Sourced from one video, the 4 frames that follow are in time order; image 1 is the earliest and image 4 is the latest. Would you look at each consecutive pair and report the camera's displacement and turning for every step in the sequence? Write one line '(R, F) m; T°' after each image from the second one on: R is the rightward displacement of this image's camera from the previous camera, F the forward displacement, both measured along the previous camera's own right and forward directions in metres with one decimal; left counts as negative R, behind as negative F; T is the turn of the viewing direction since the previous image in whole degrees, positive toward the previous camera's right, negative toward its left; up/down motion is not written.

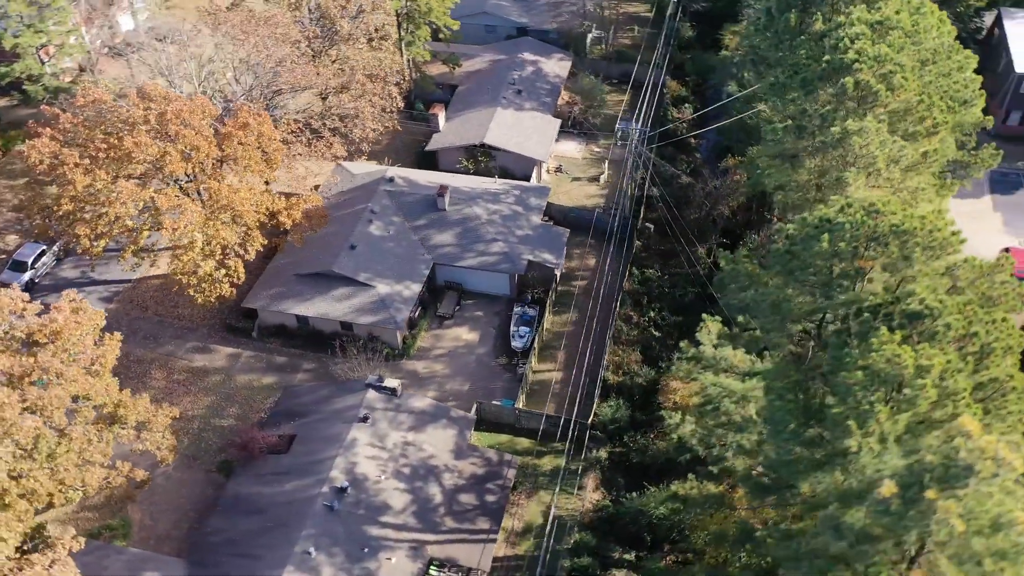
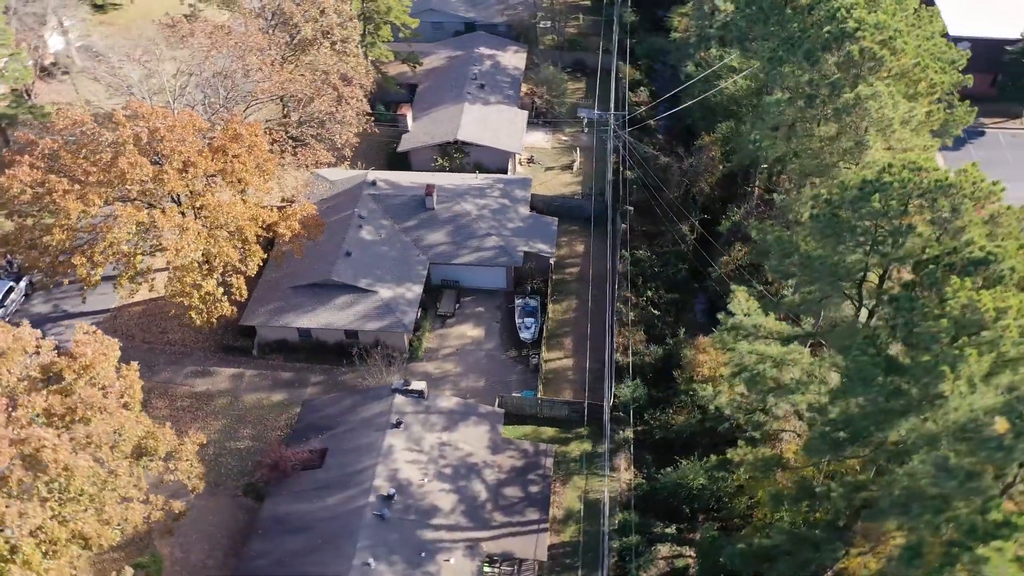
(-3.4, +0.1) m; +6°
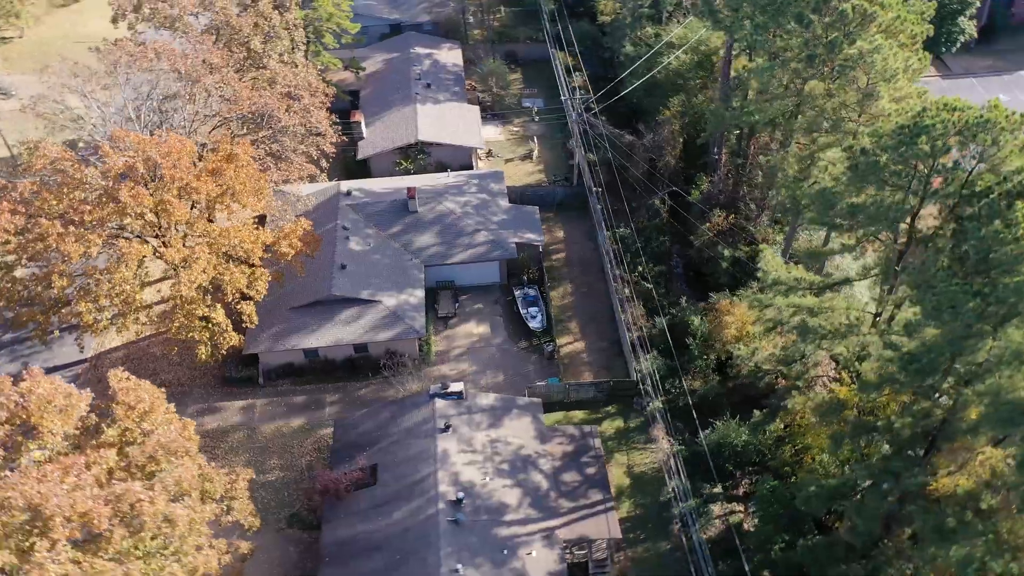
(-4.6, +0.3) m; +8°
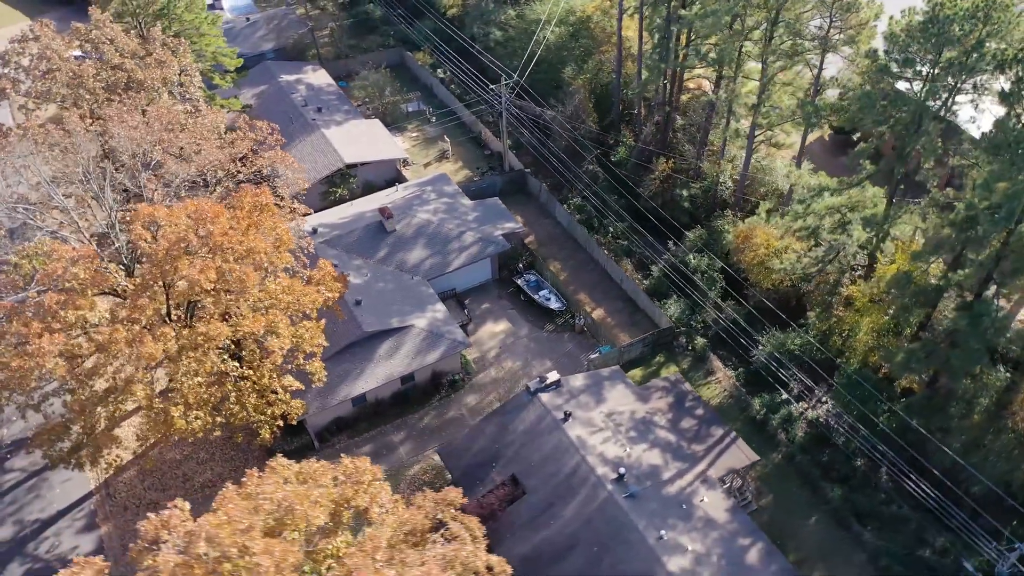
(-10.2, +1.7) m; +17°
